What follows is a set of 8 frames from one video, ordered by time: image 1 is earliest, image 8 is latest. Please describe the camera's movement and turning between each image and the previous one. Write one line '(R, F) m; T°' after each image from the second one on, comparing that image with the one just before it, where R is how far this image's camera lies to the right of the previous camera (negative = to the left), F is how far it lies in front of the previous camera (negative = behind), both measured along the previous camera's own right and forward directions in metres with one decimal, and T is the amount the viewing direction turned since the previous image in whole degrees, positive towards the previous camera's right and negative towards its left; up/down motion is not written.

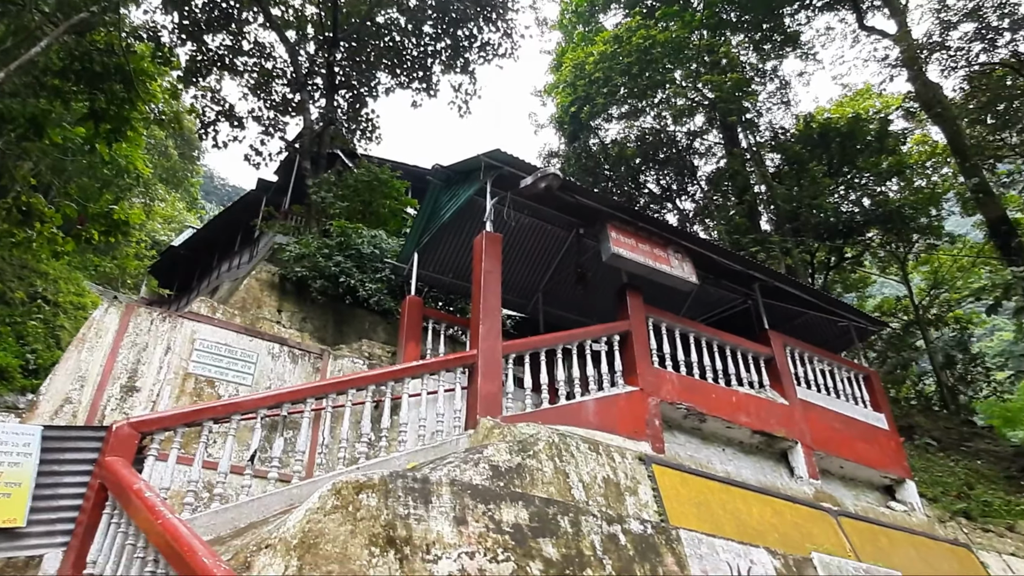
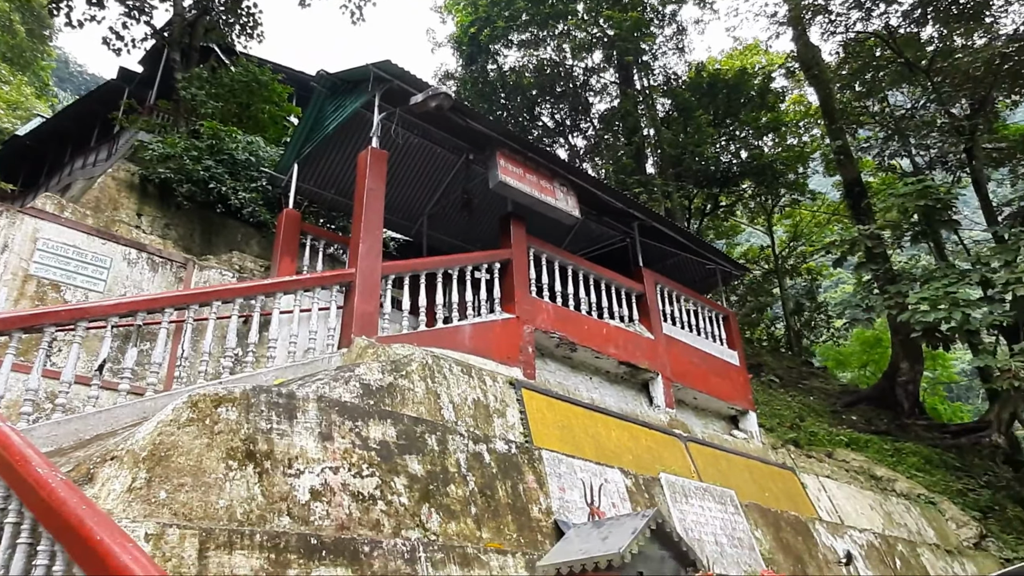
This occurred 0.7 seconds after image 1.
(+0.1, 0.0) m; +10°
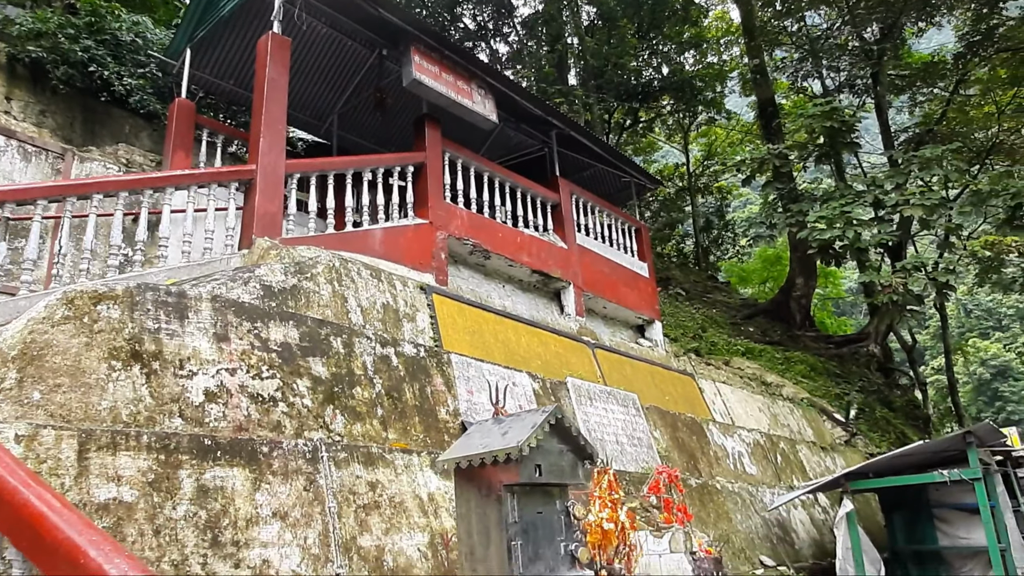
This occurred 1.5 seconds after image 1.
(+0.1, +0.1) m; +7°
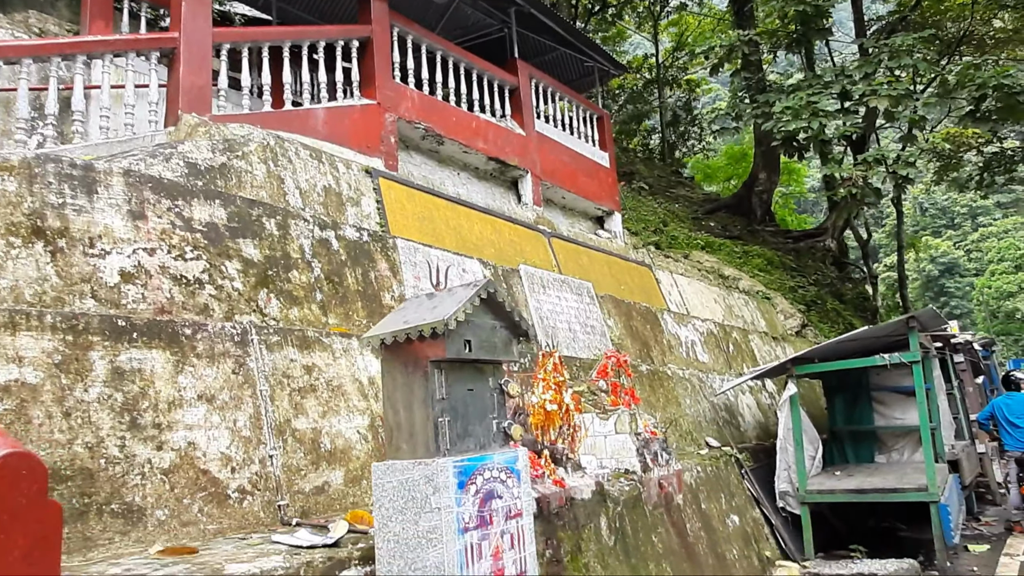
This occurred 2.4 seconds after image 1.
(+0.2, +0.2) m; +3°
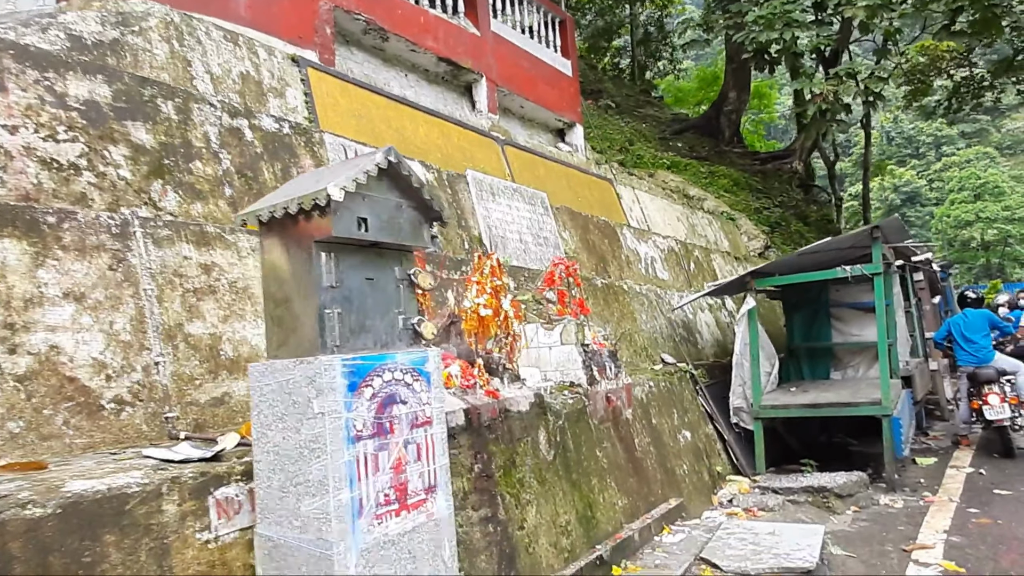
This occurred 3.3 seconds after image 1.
(+0.2, +0.5) m; +3°
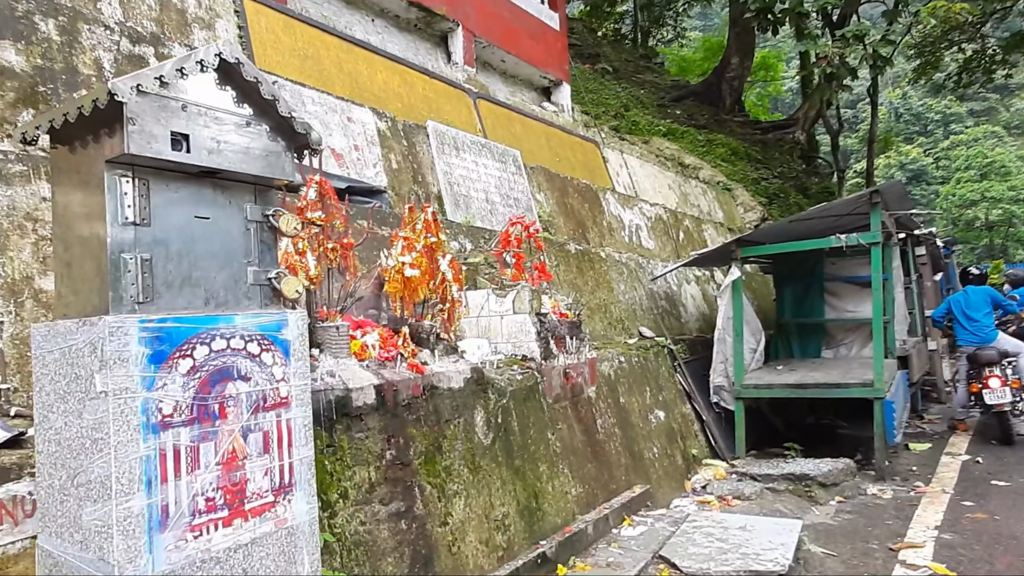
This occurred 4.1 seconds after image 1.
(+0.4, +0.6) m; 0°
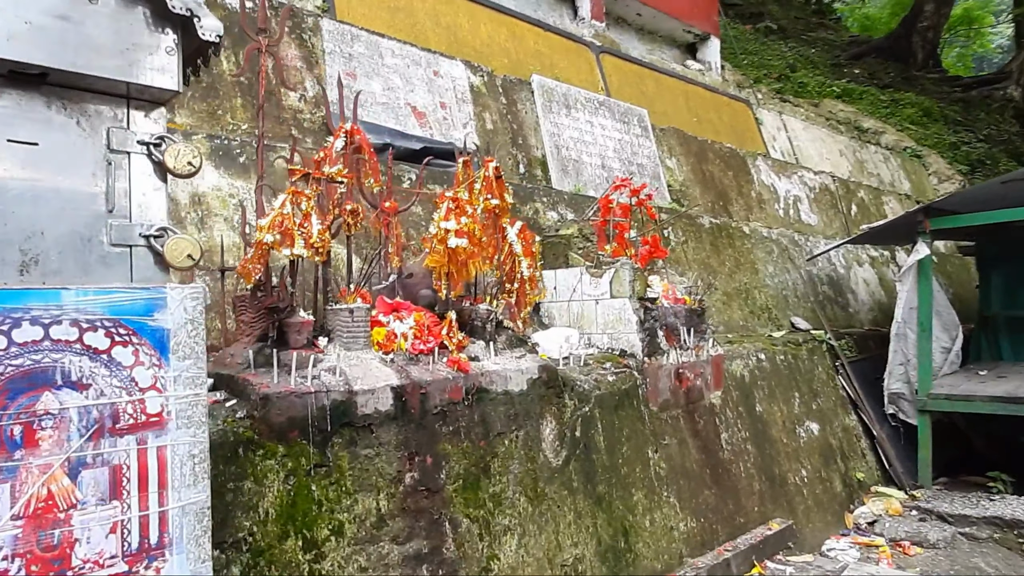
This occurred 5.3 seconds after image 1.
(+0.3, +0.9) m; -13°
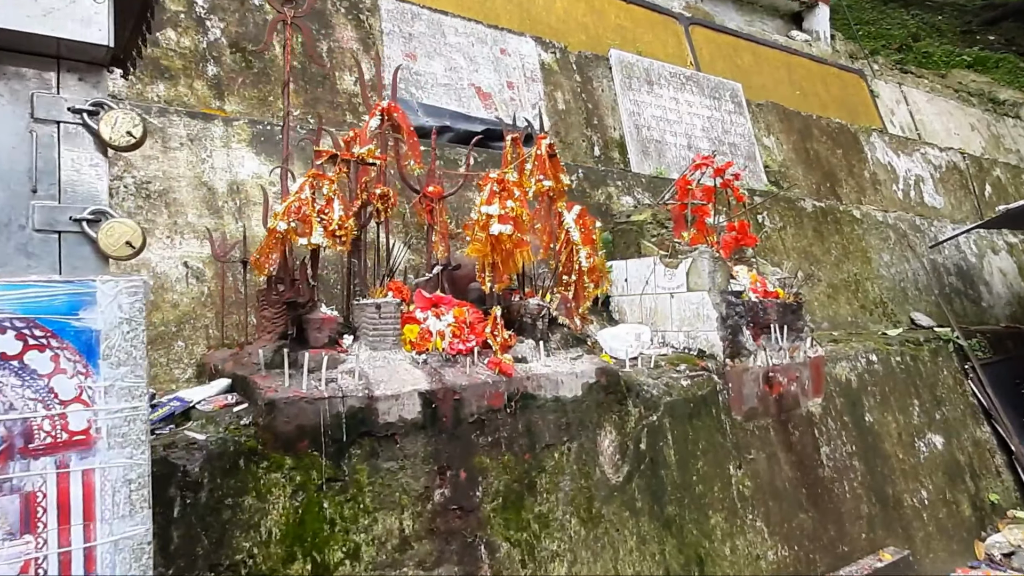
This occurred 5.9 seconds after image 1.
(+0.2, +0.4) m; -8°
